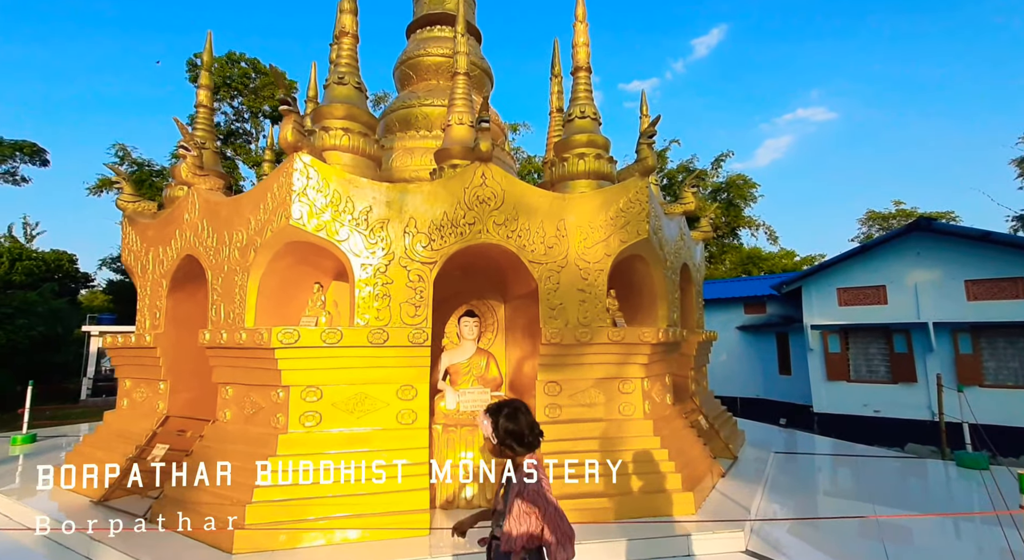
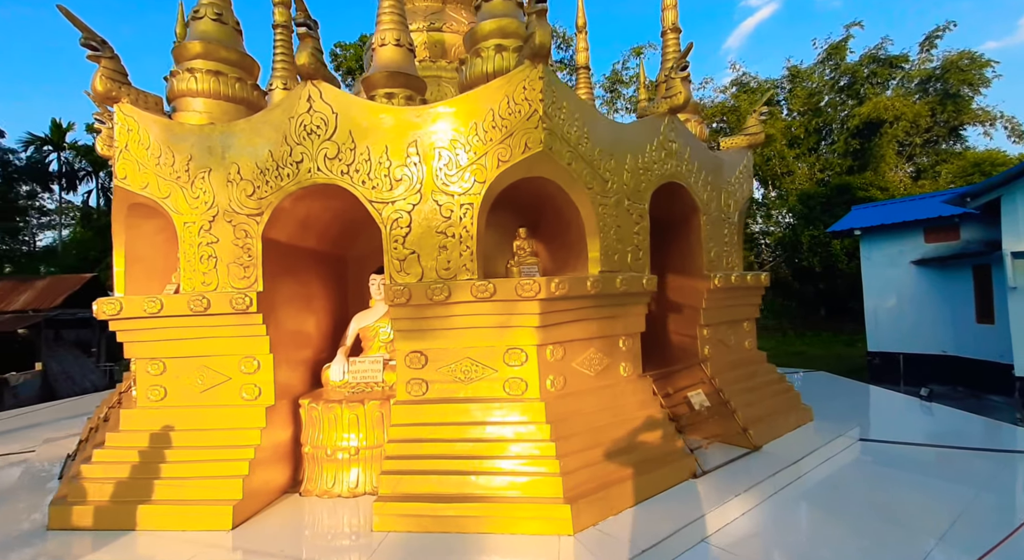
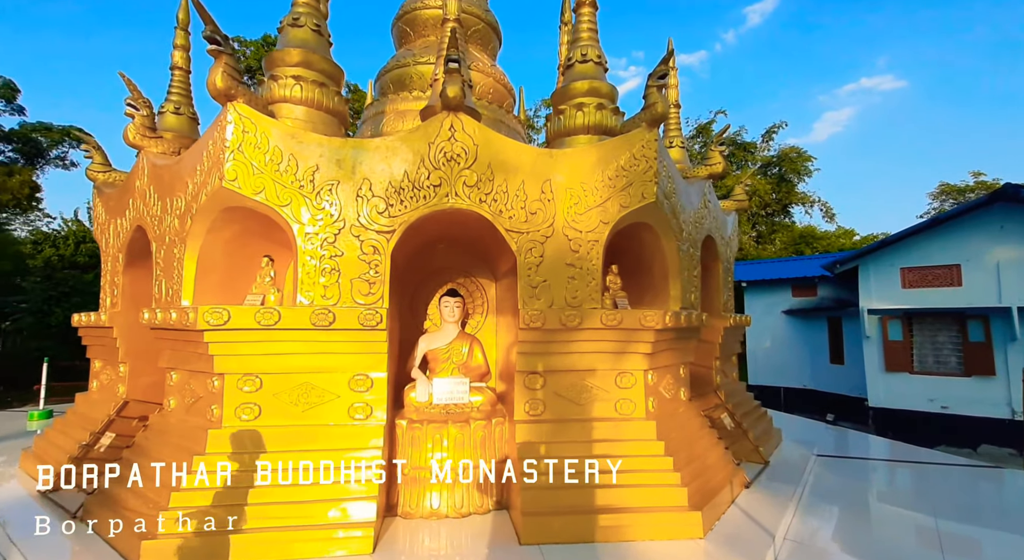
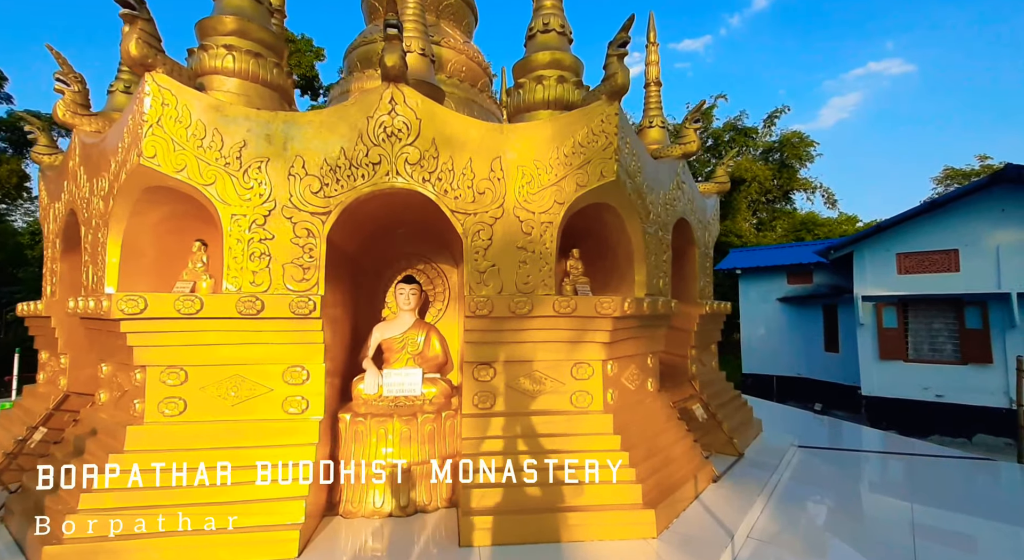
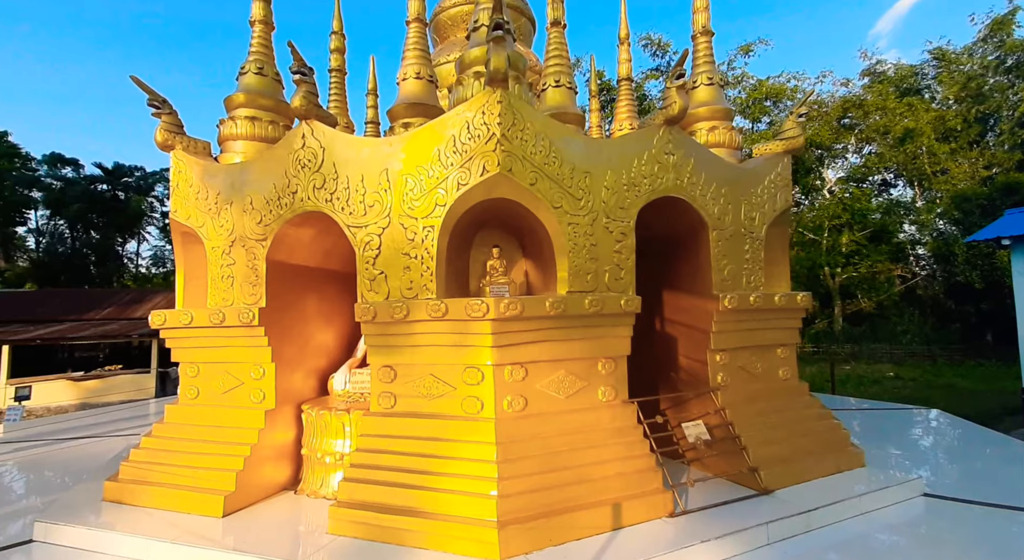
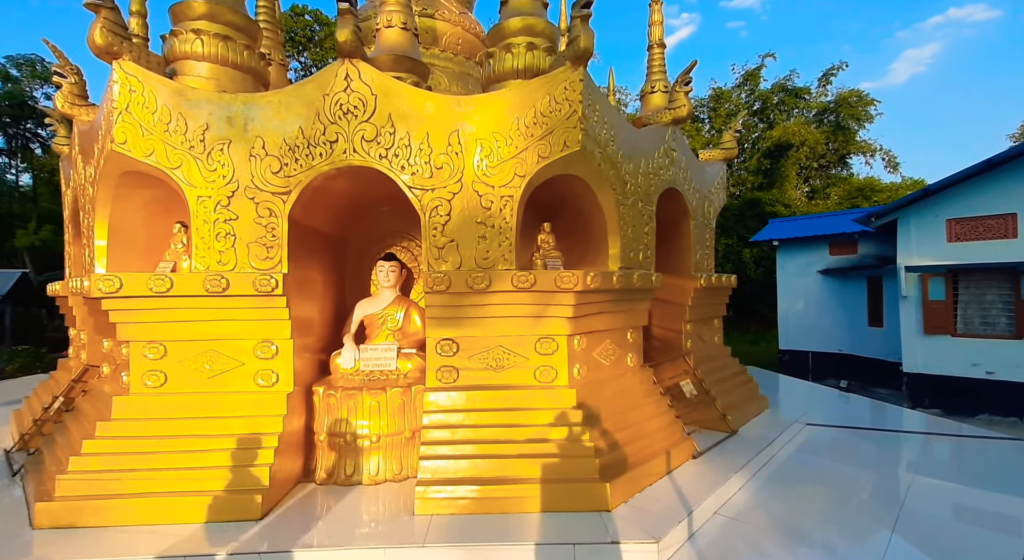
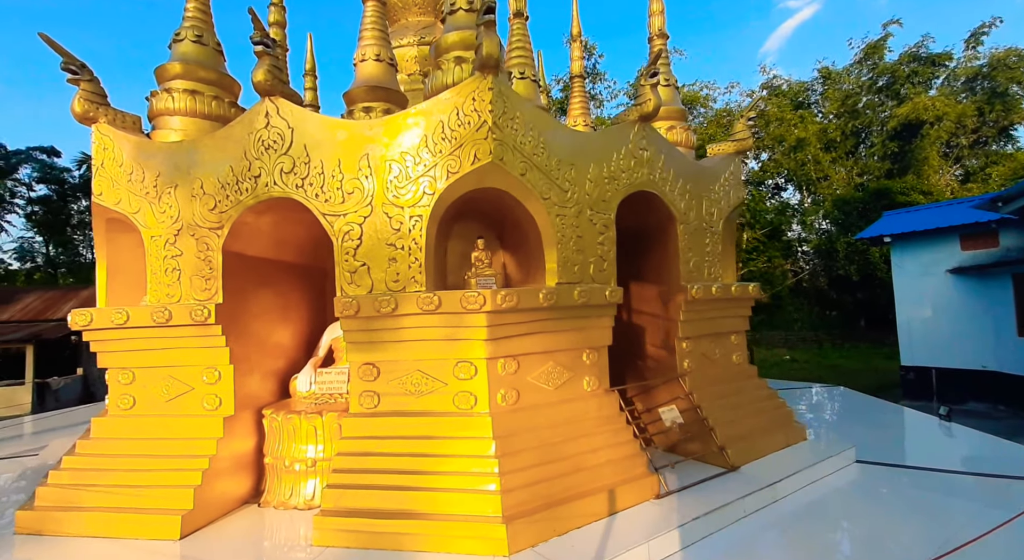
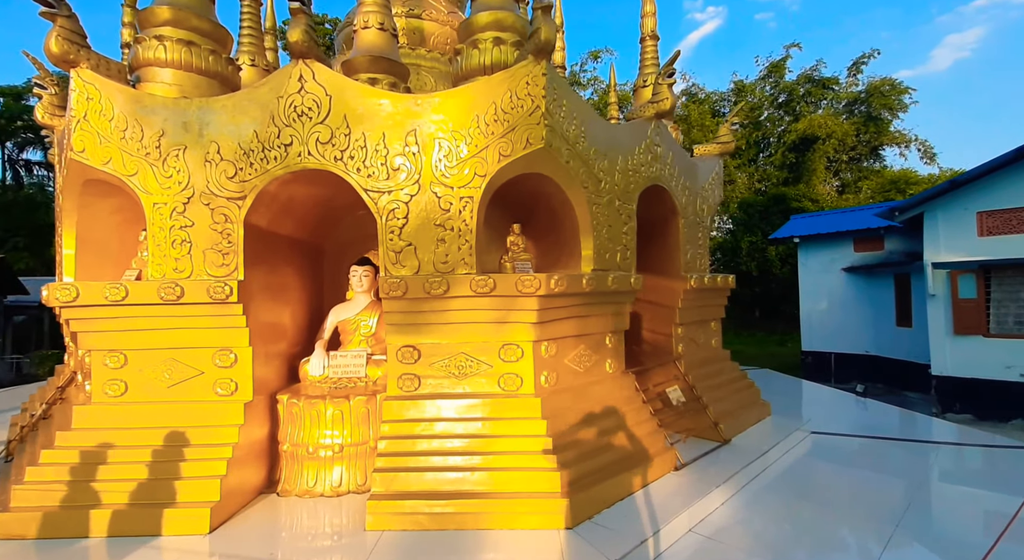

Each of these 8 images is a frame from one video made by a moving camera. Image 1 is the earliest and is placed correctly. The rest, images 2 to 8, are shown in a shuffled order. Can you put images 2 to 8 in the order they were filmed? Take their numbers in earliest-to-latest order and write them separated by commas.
3, 4, 6, 8, 2, 7, 5
